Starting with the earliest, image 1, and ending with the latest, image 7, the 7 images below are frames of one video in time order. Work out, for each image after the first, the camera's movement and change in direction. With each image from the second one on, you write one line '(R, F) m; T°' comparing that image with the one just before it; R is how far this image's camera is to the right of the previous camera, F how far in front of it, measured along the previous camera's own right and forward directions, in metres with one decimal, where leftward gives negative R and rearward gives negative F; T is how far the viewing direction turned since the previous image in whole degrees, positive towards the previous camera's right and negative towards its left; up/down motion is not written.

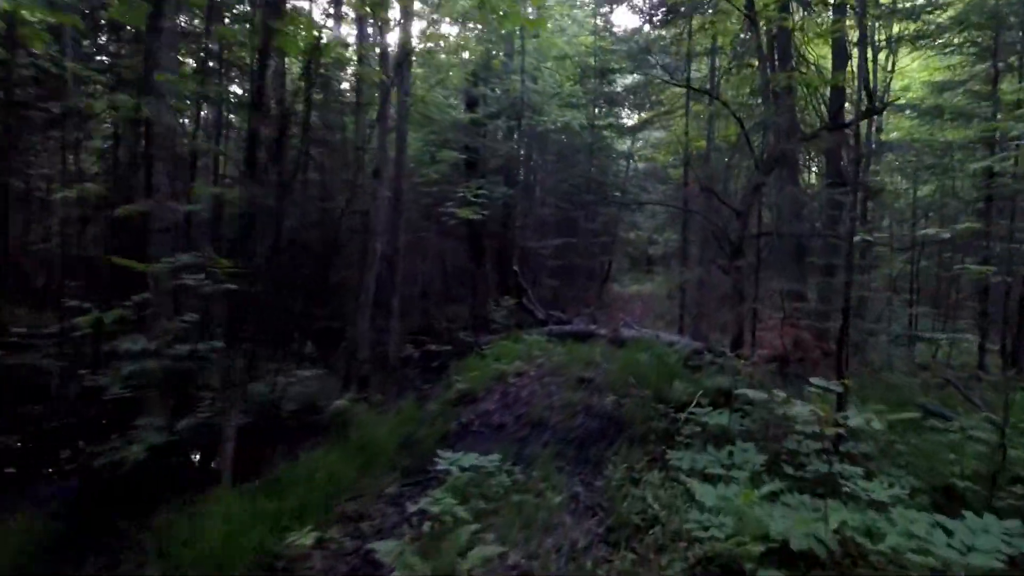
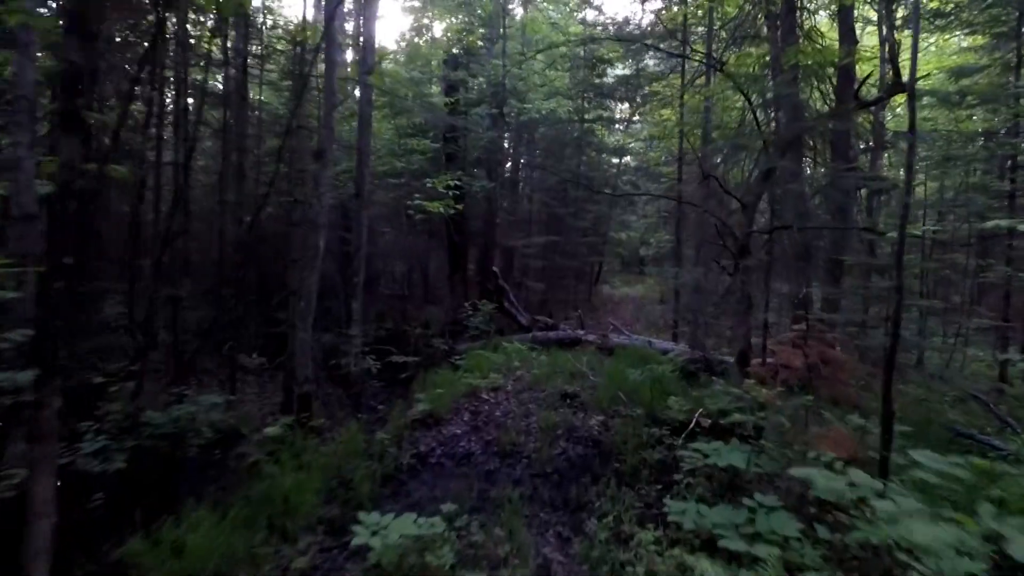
(+0.3, +1.3) m; +1°
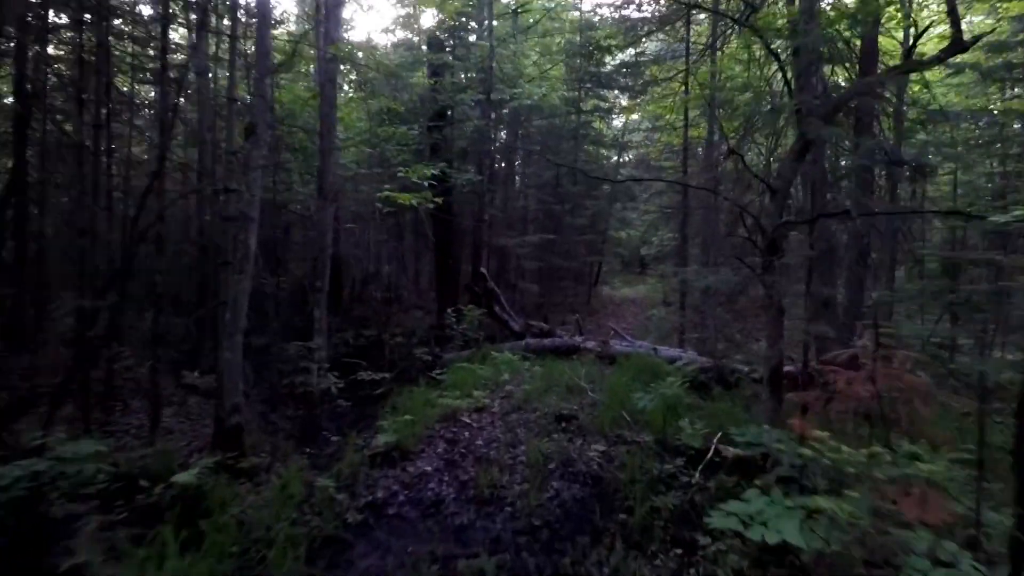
(+0.2, +1.4) m; 0°
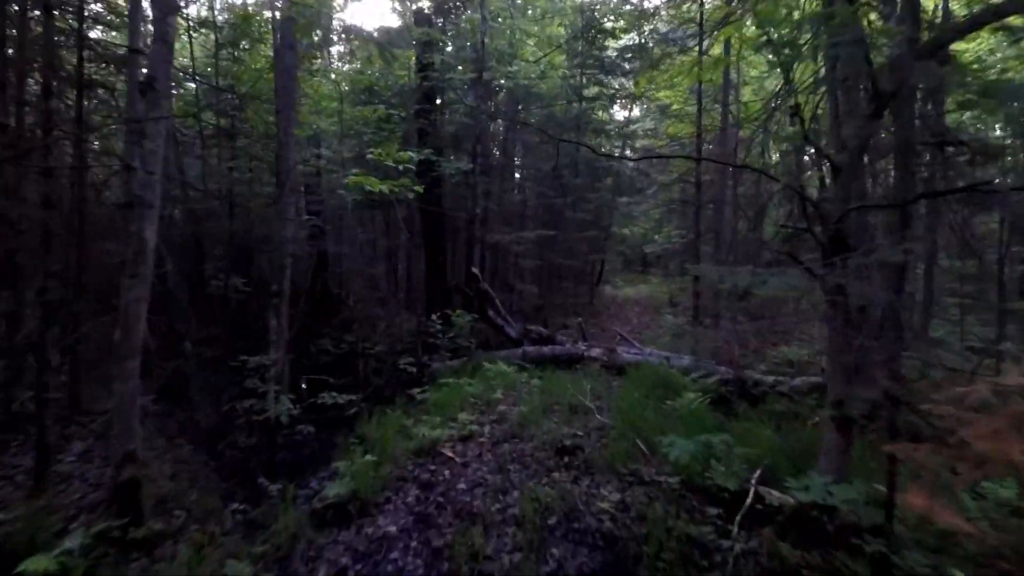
(+0.1, +1.5) m; 0°
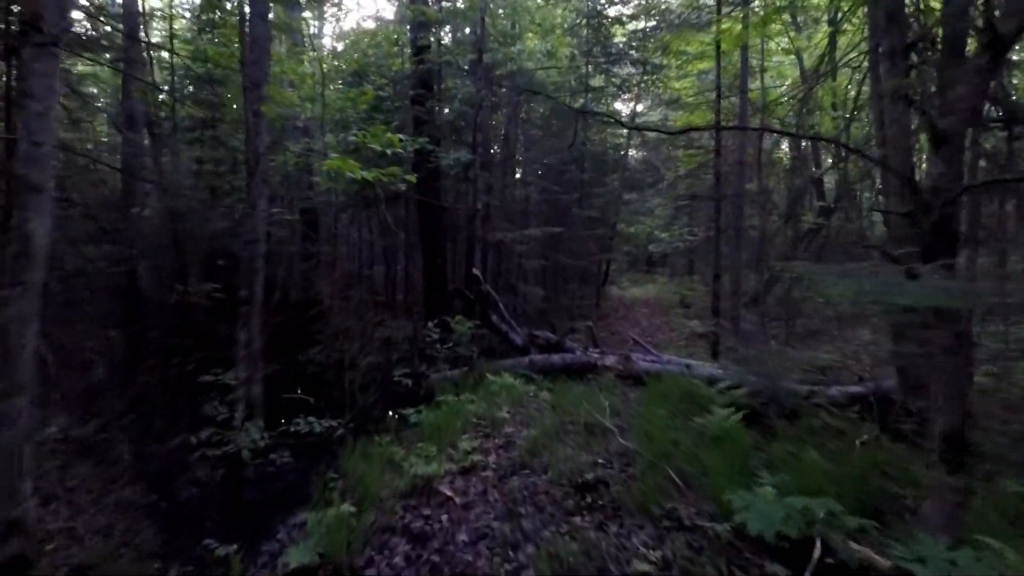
(-0.1, +1.1) m; 0°
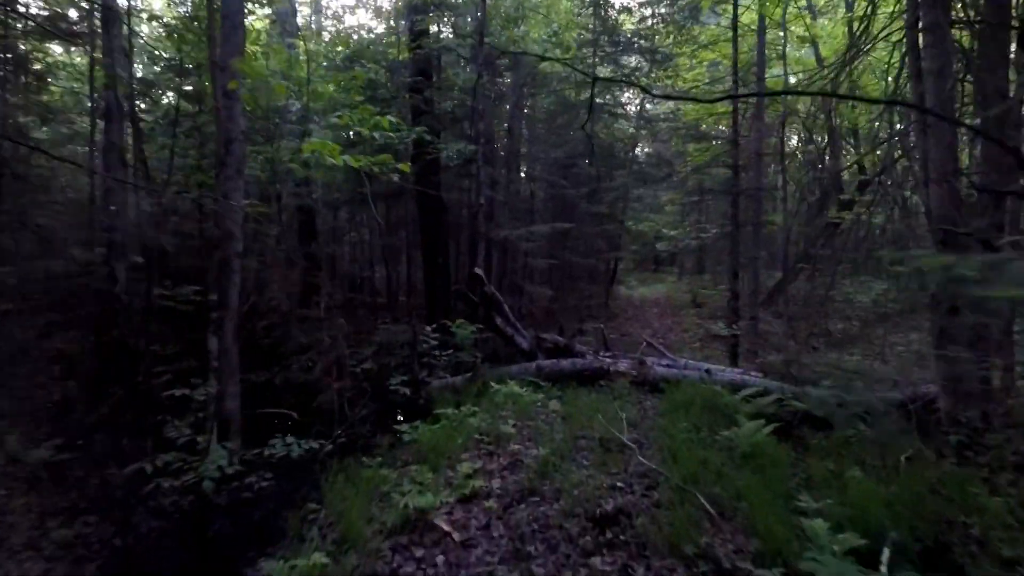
(0.0, +0.8) m; -1°
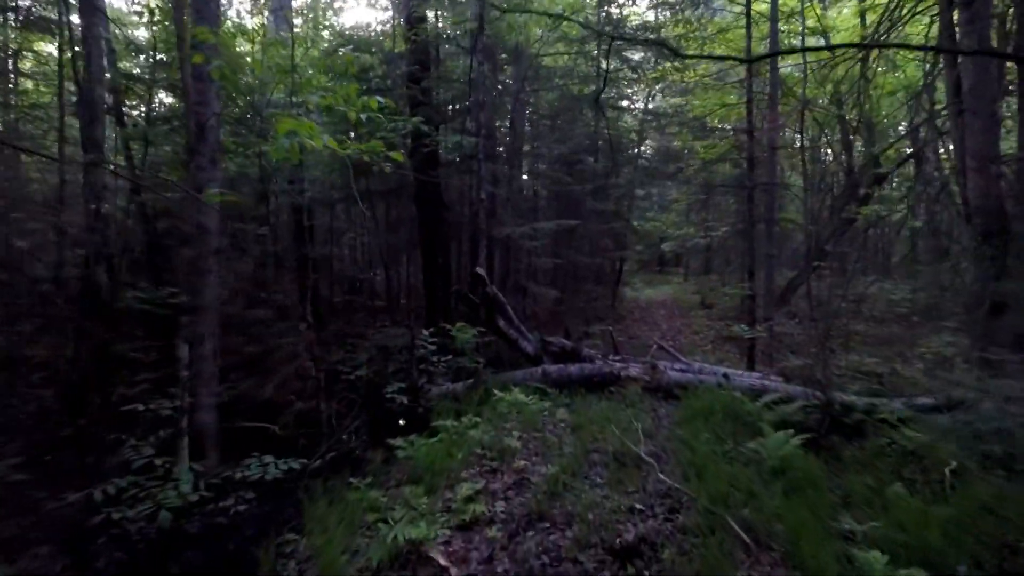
(0.0, +0.6) m; 0°
